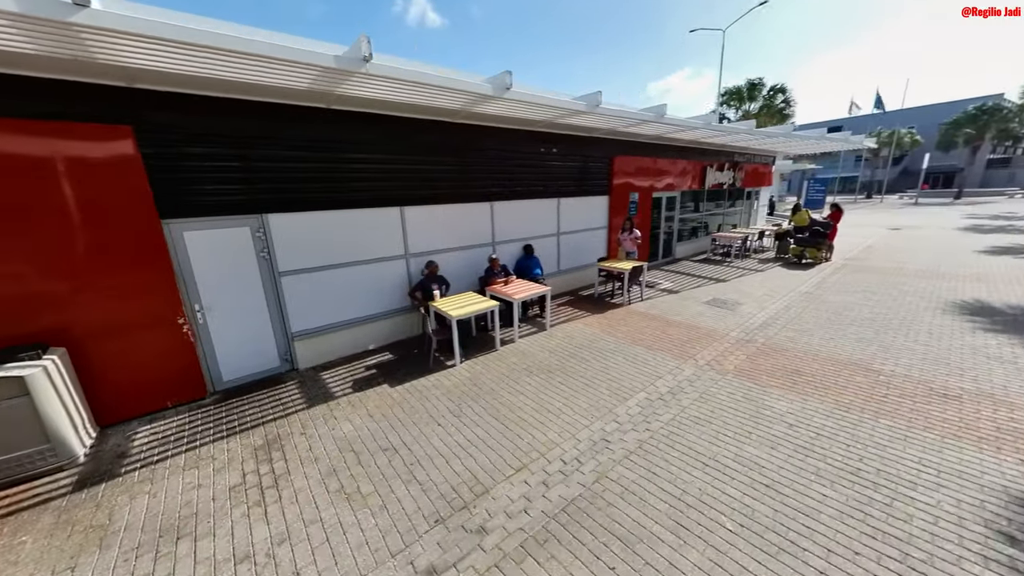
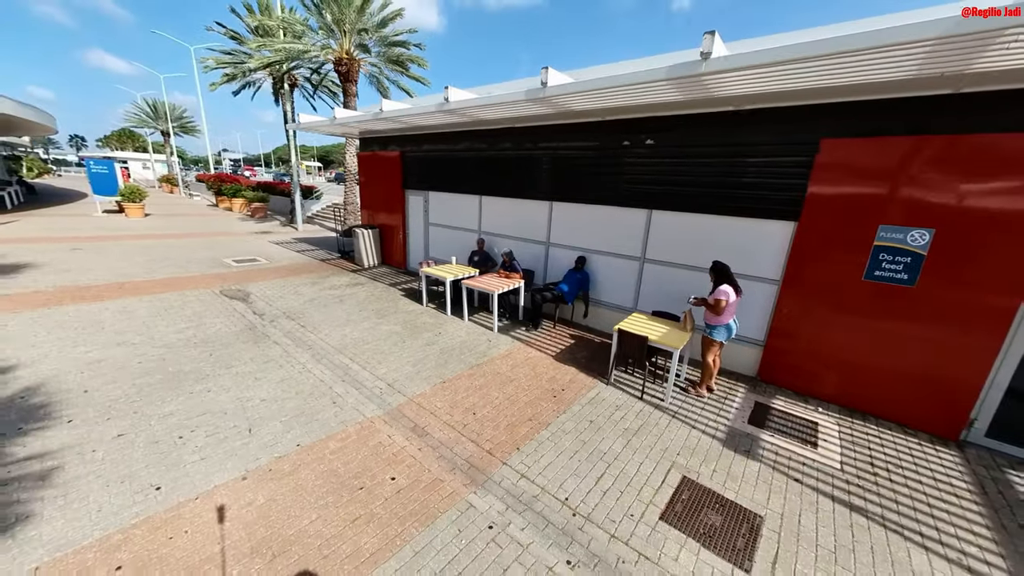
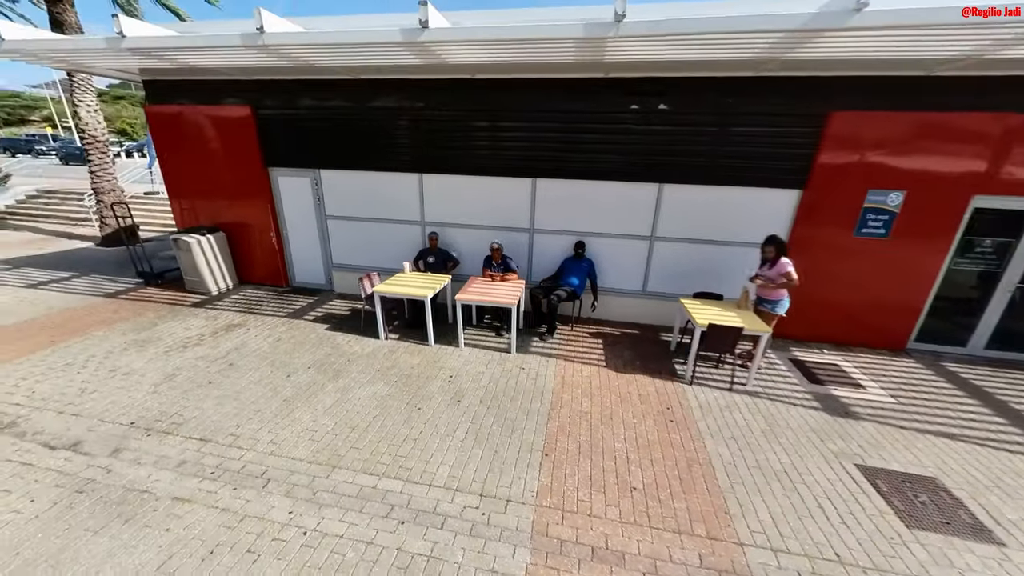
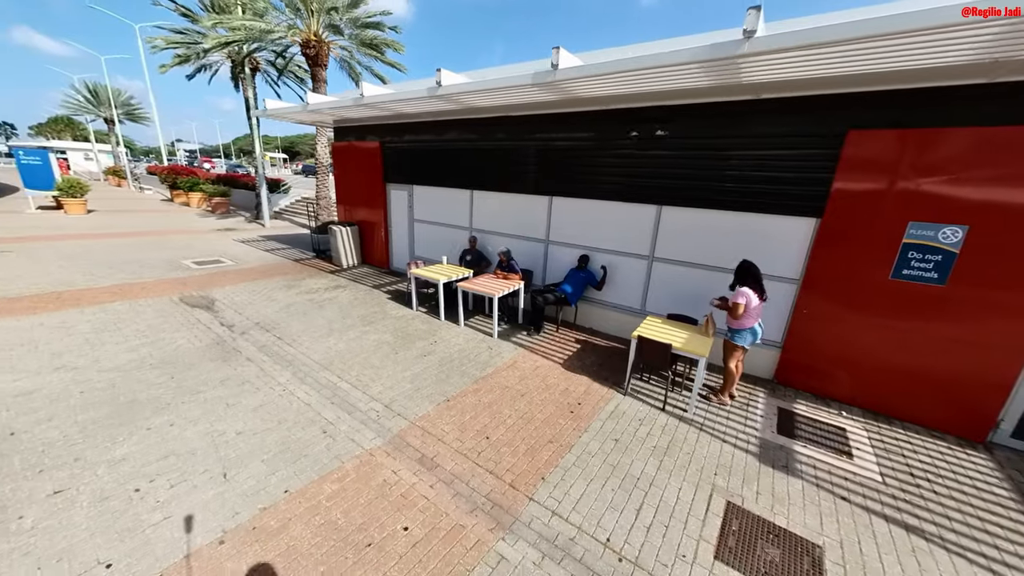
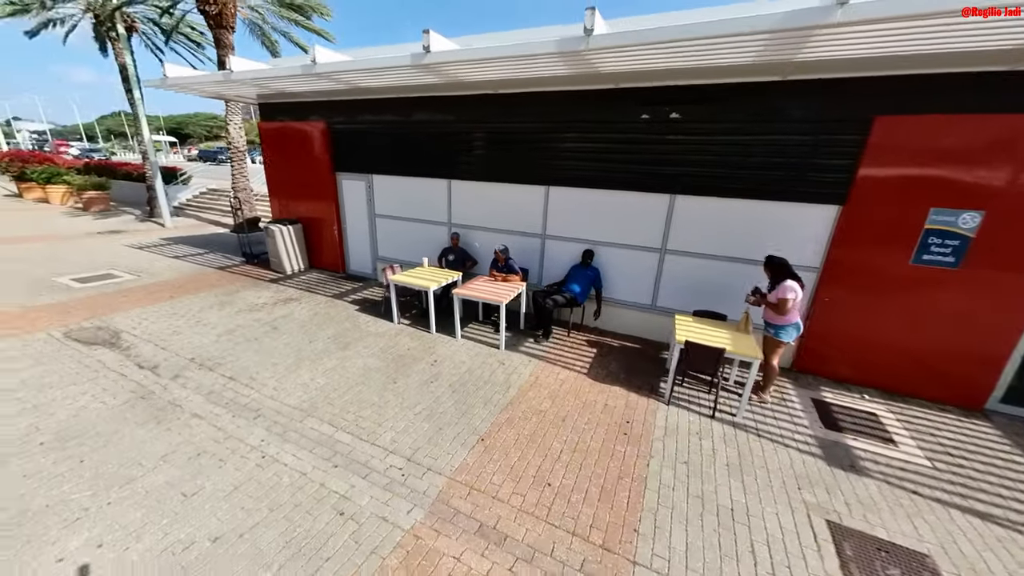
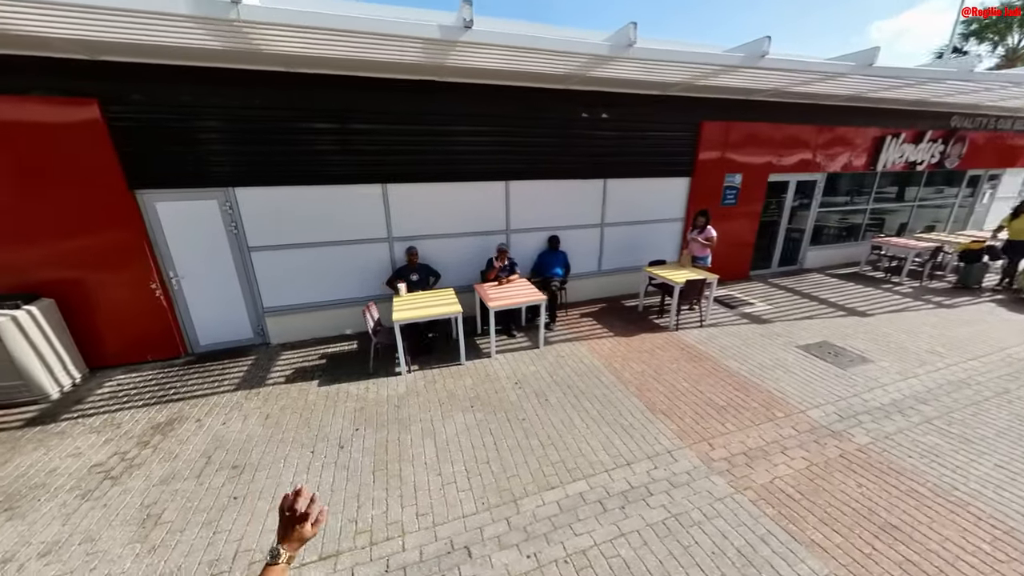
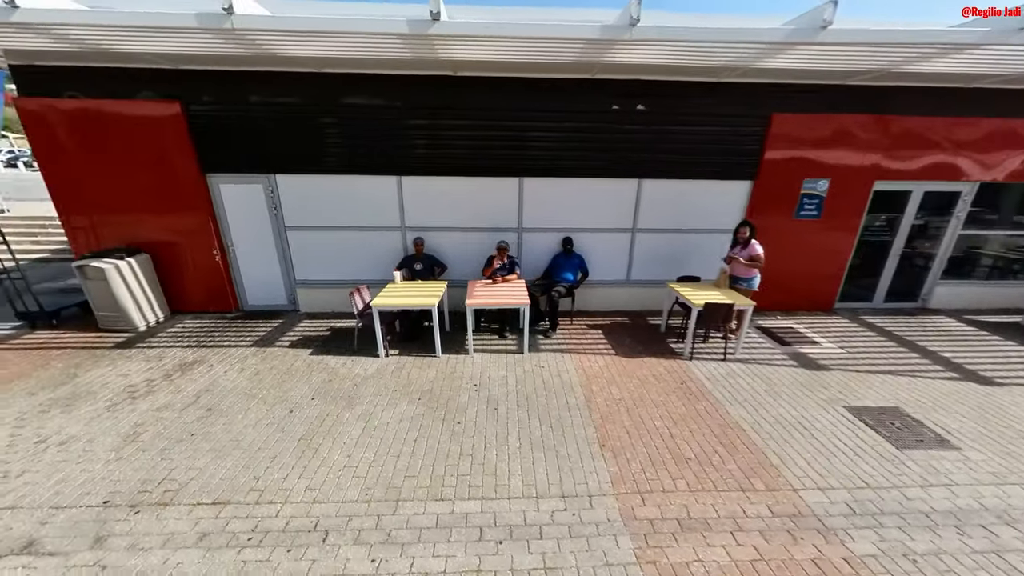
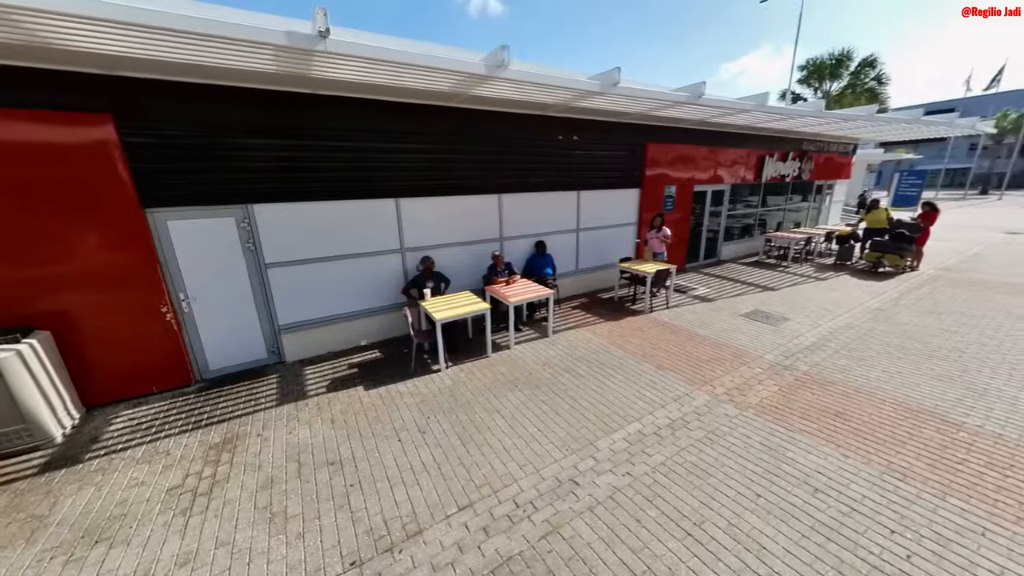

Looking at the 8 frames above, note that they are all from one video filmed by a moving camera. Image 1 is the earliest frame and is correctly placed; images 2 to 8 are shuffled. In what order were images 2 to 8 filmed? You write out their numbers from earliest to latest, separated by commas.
8, 6, 7, 3, 5, 4, 2
